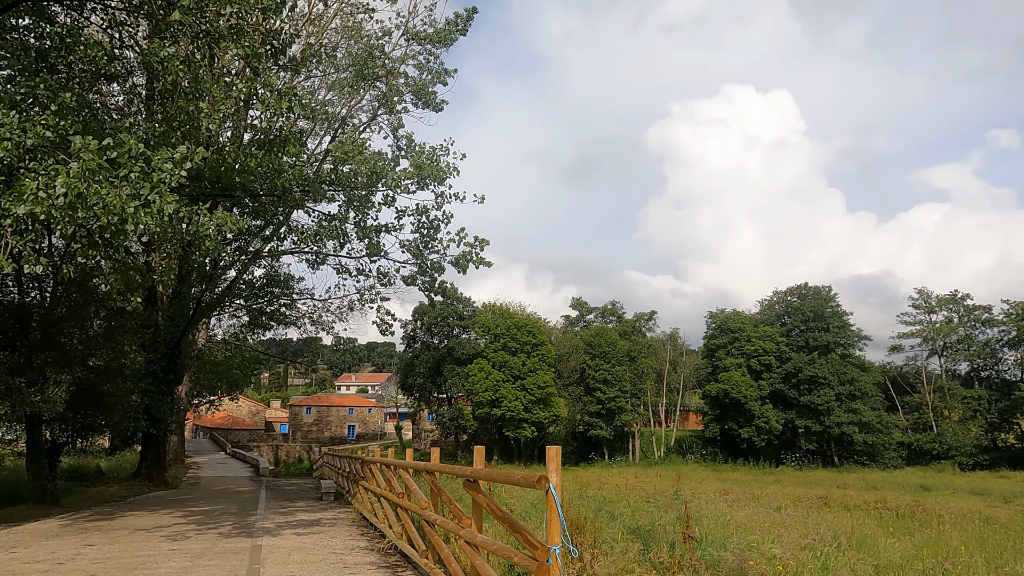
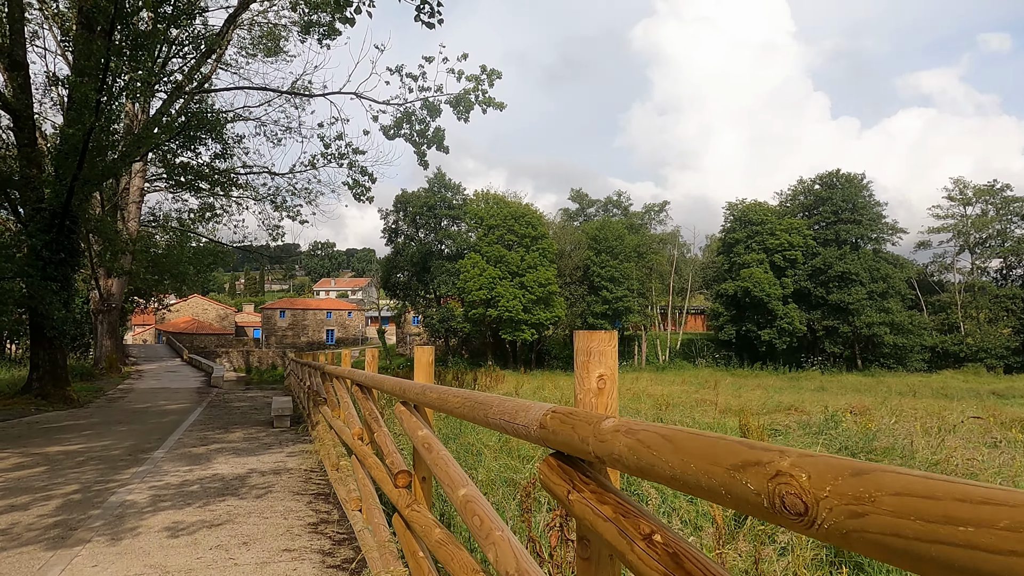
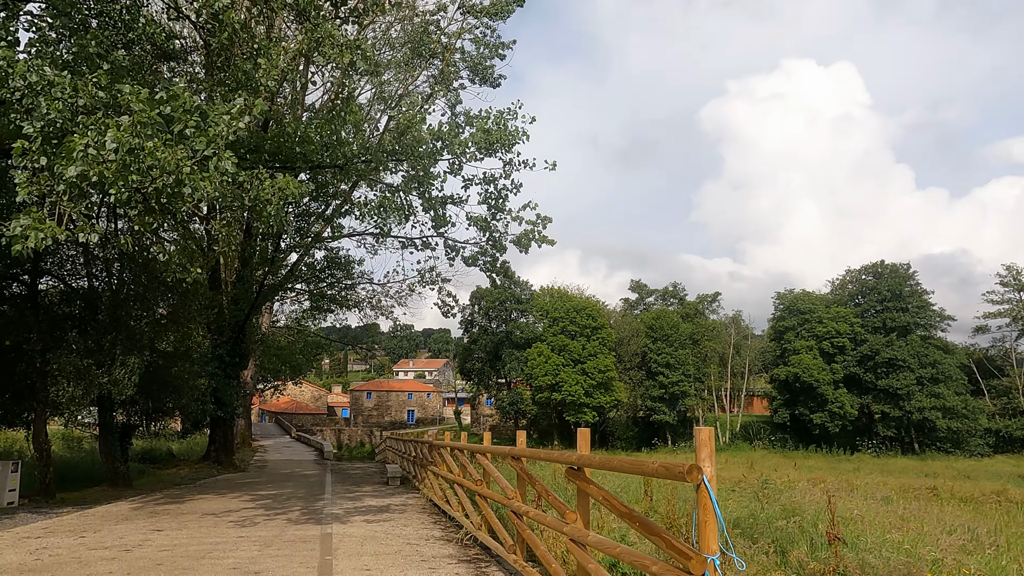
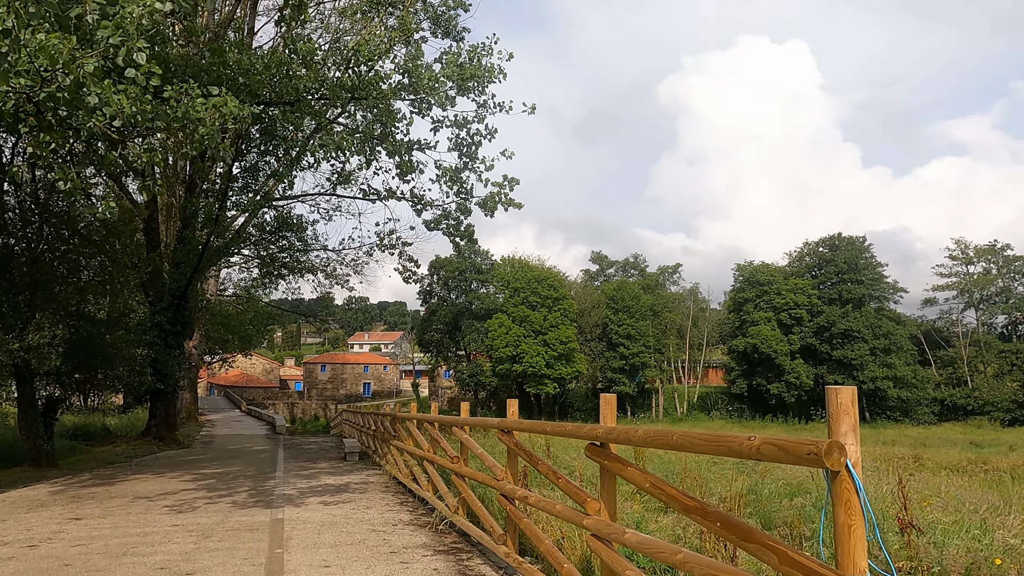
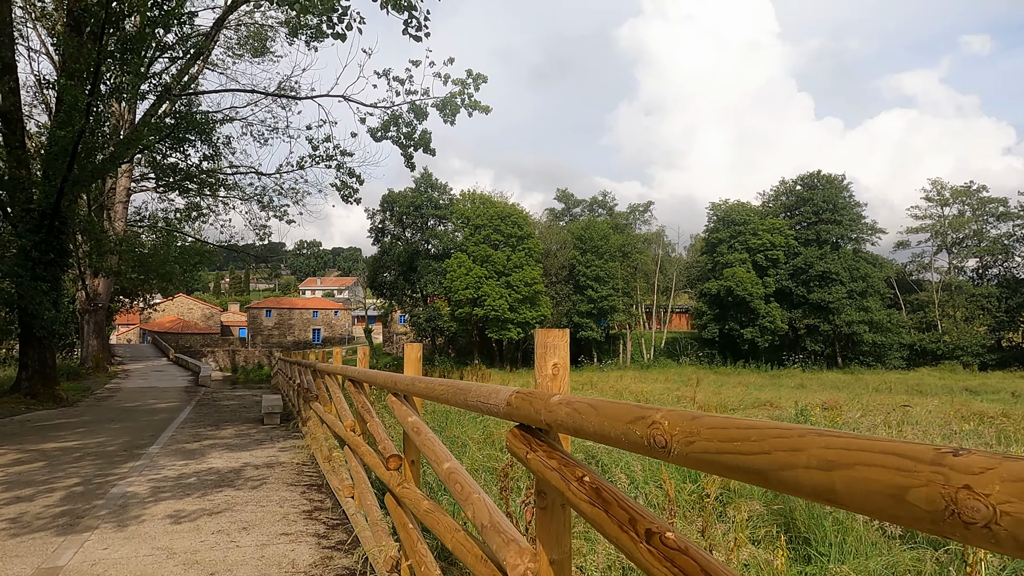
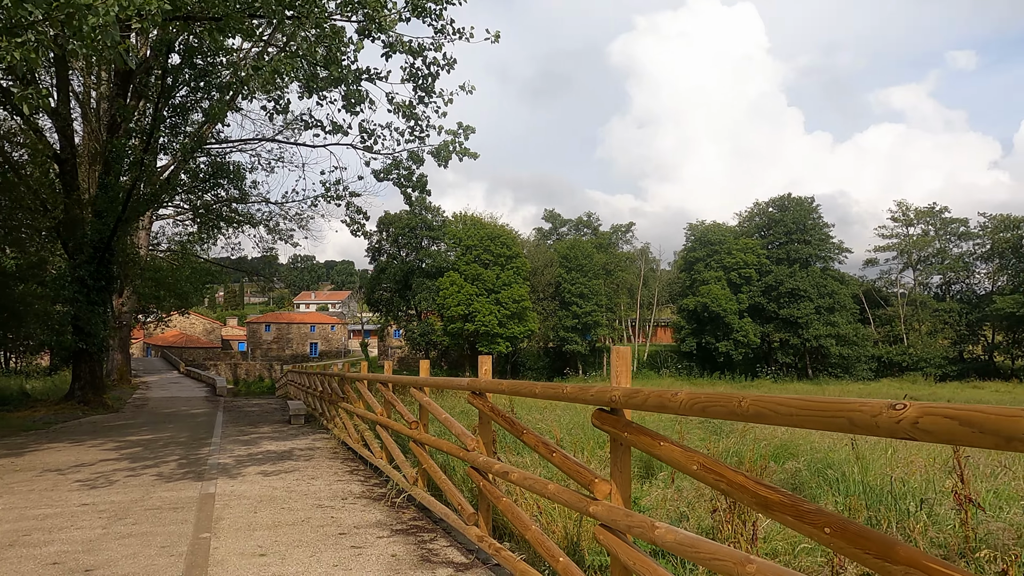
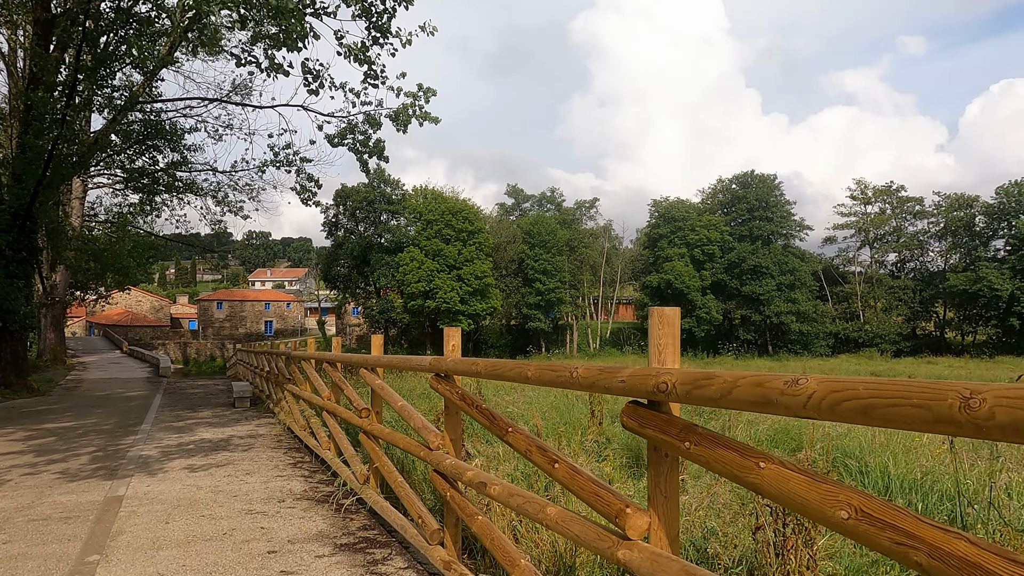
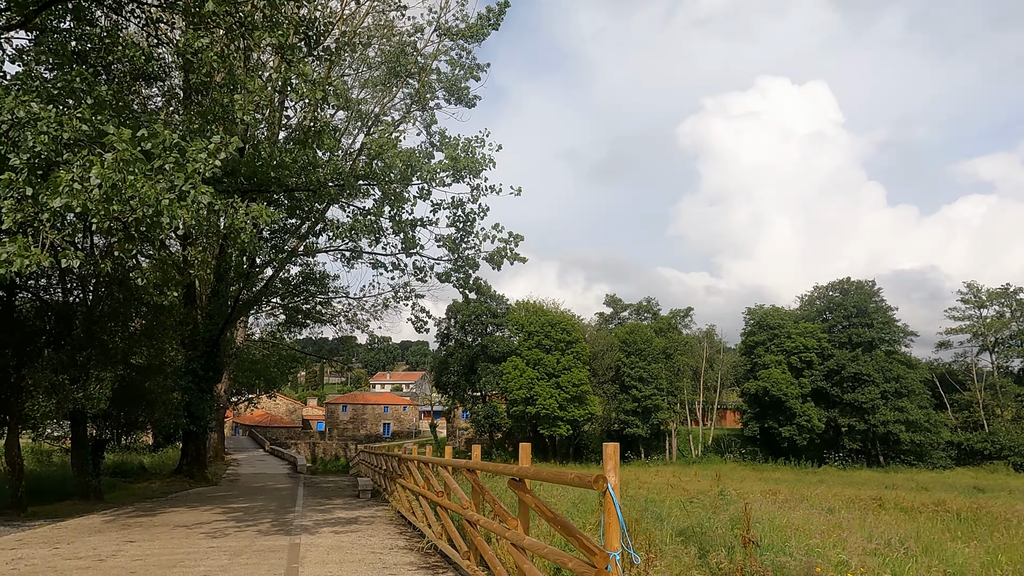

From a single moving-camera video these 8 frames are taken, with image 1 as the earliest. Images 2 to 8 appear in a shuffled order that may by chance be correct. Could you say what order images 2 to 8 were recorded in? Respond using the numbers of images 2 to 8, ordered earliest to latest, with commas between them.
8, 3, 4, 6, 7, 5, 2
